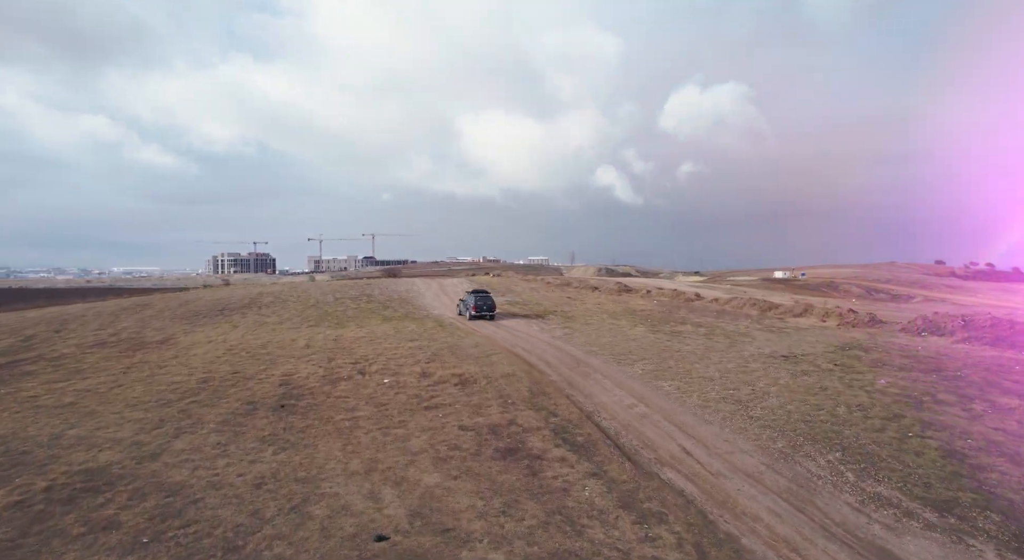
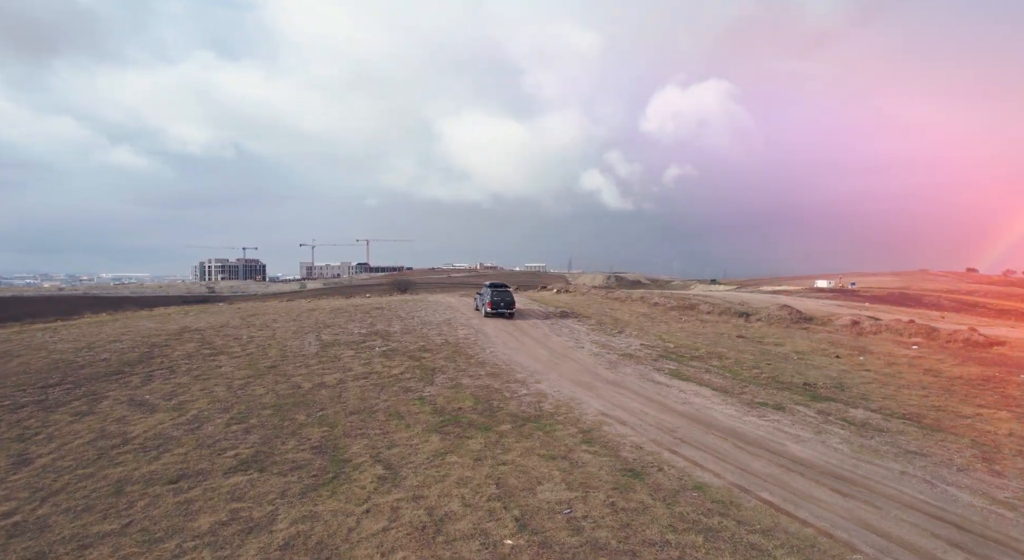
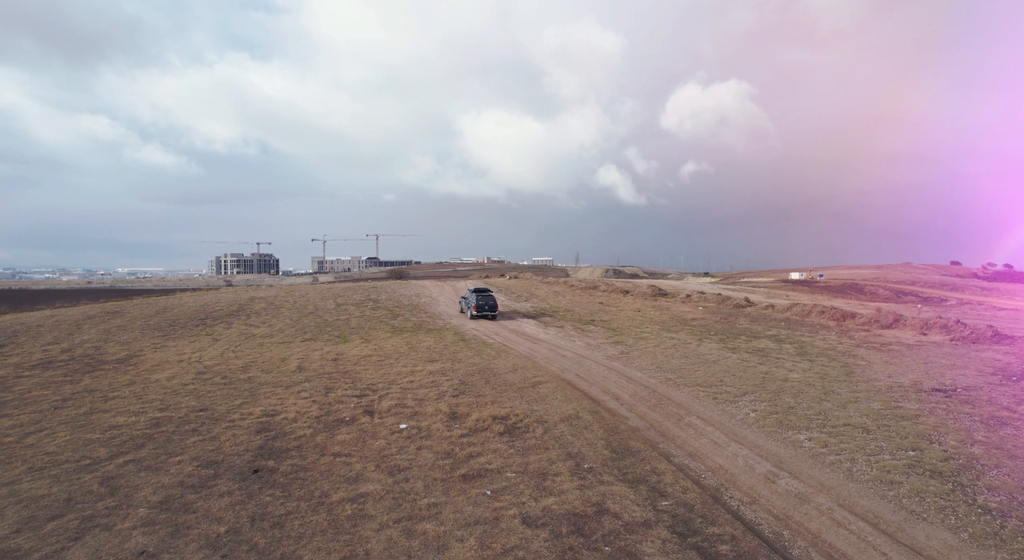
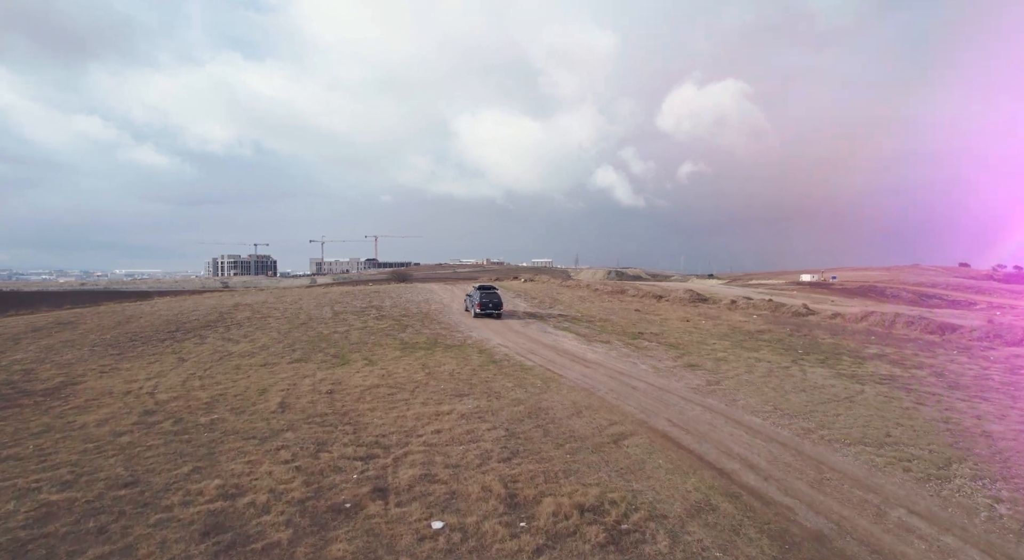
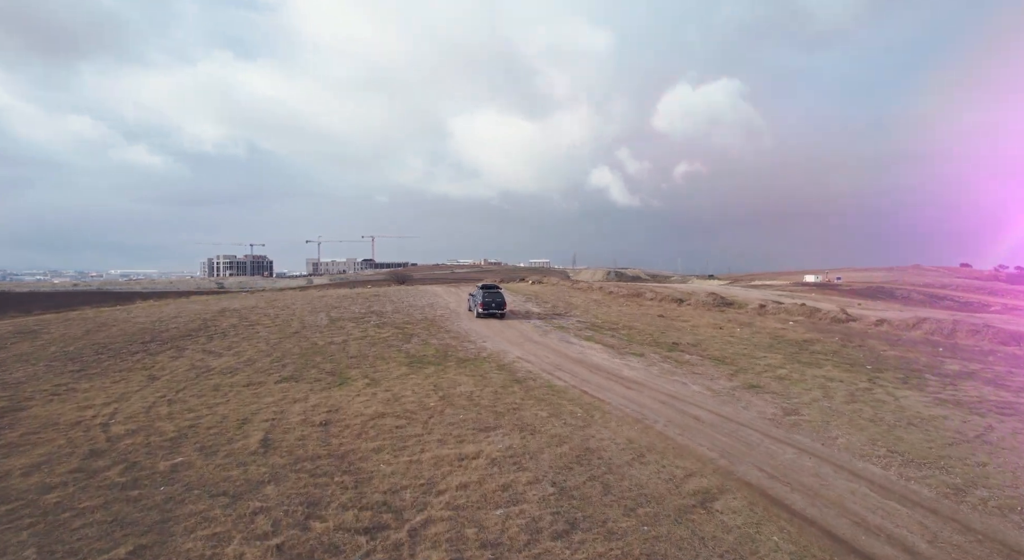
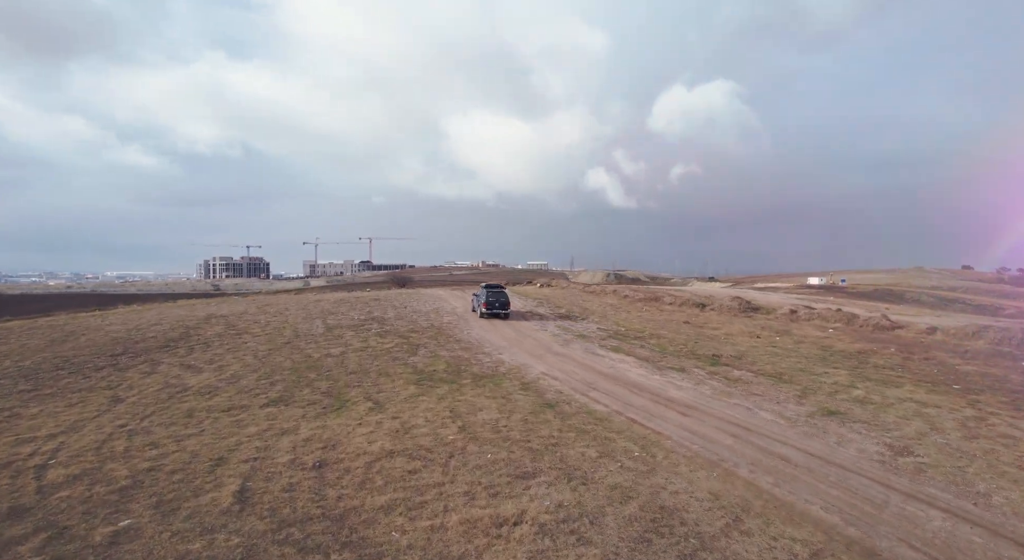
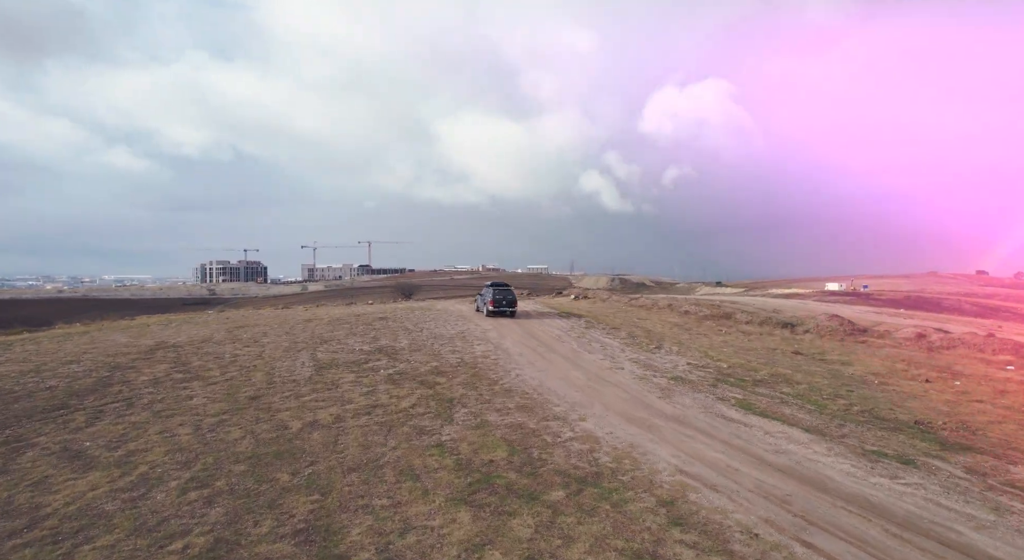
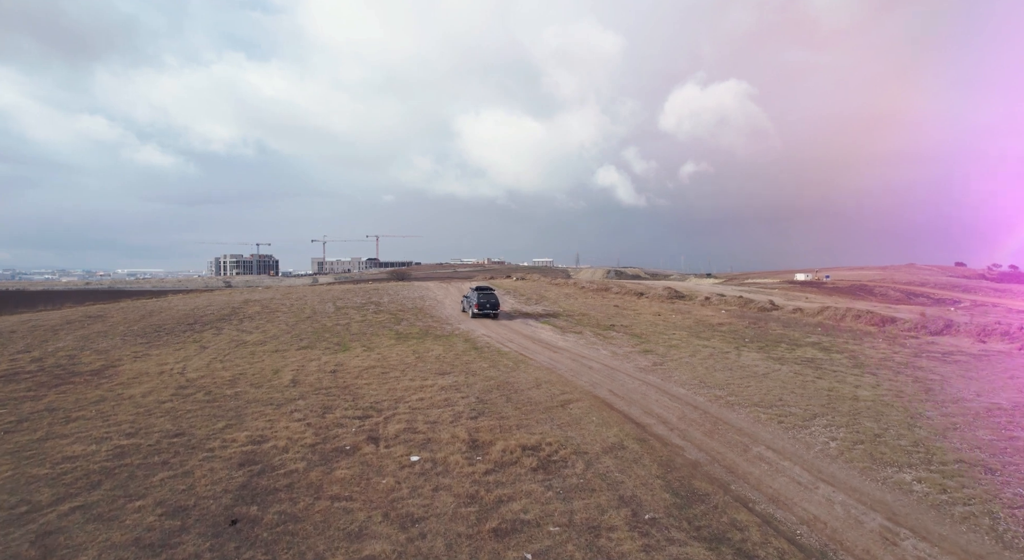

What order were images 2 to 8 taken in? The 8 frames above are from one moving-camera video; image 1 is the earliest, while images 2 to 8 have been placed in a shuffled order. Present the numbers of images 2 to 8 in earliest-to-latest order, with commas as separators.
3, 8, 4, 5, 6, 2, 7
